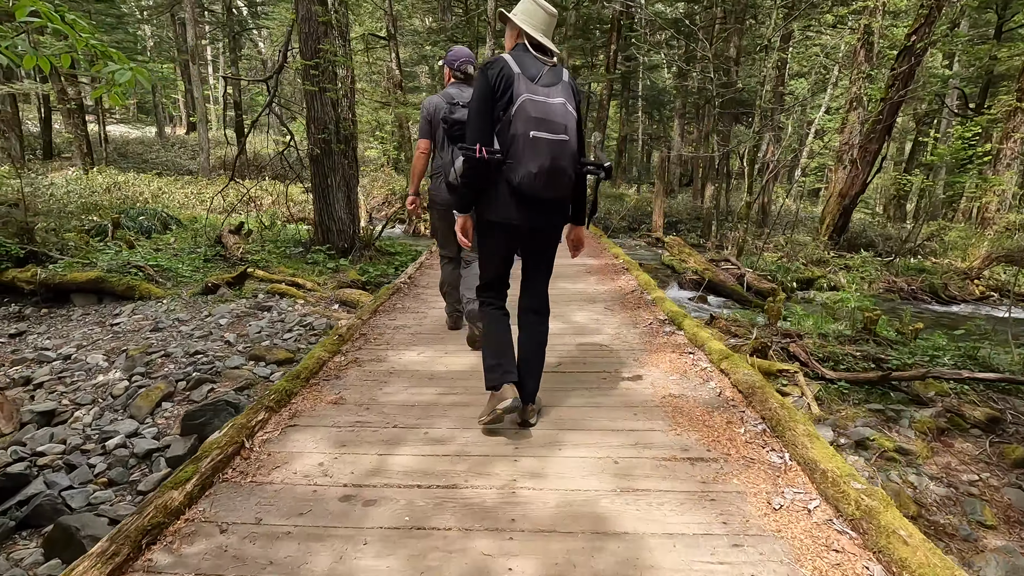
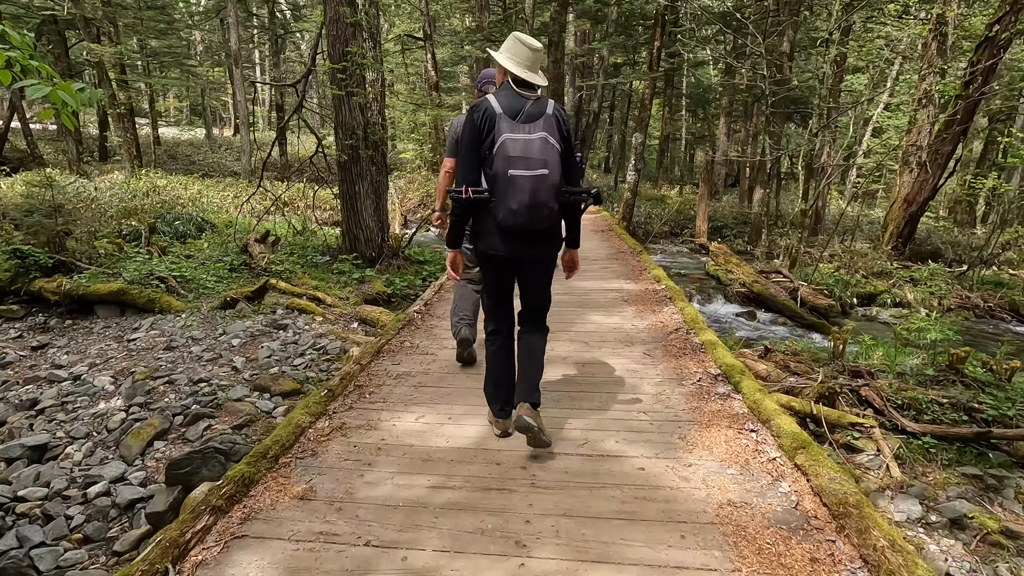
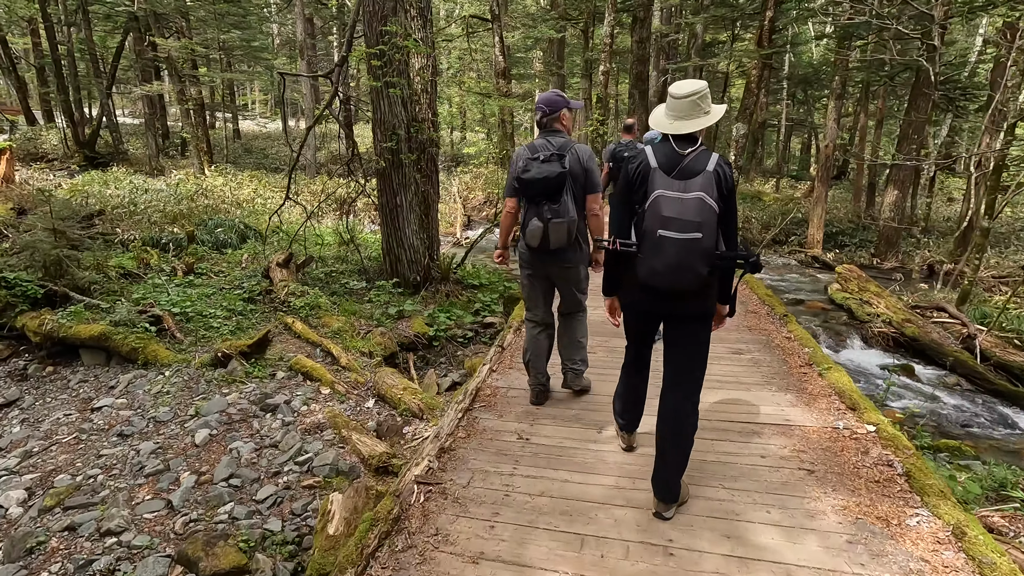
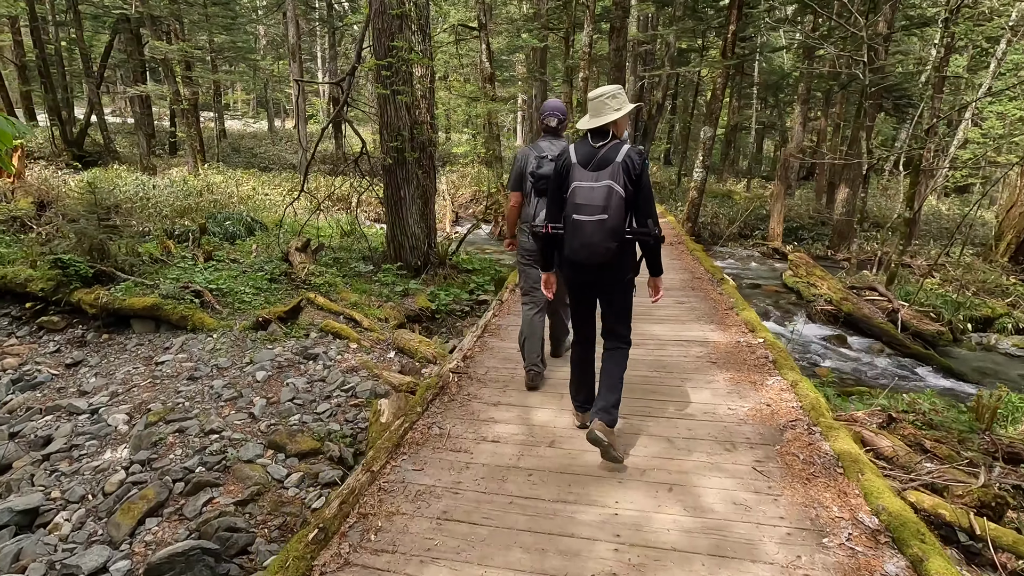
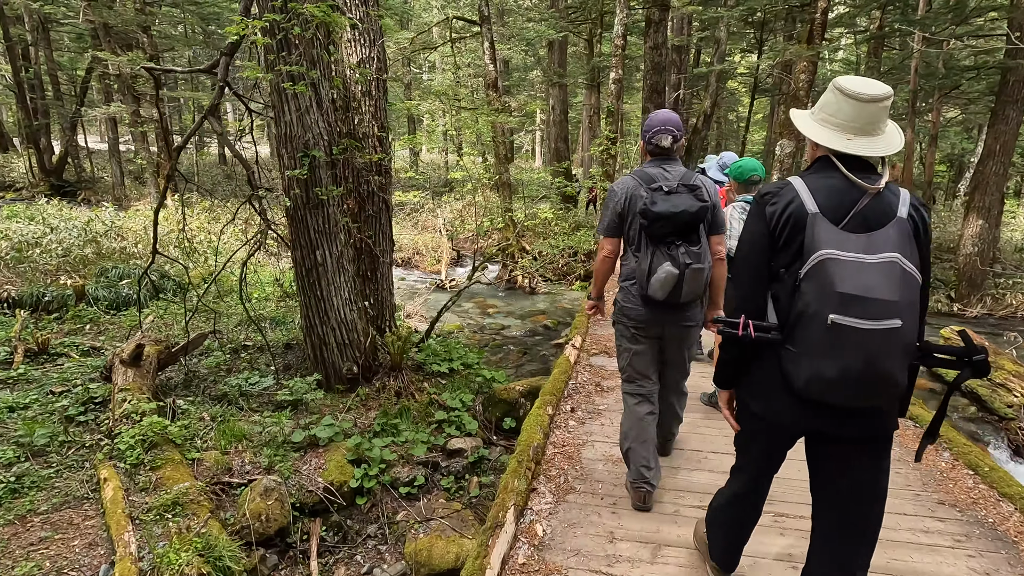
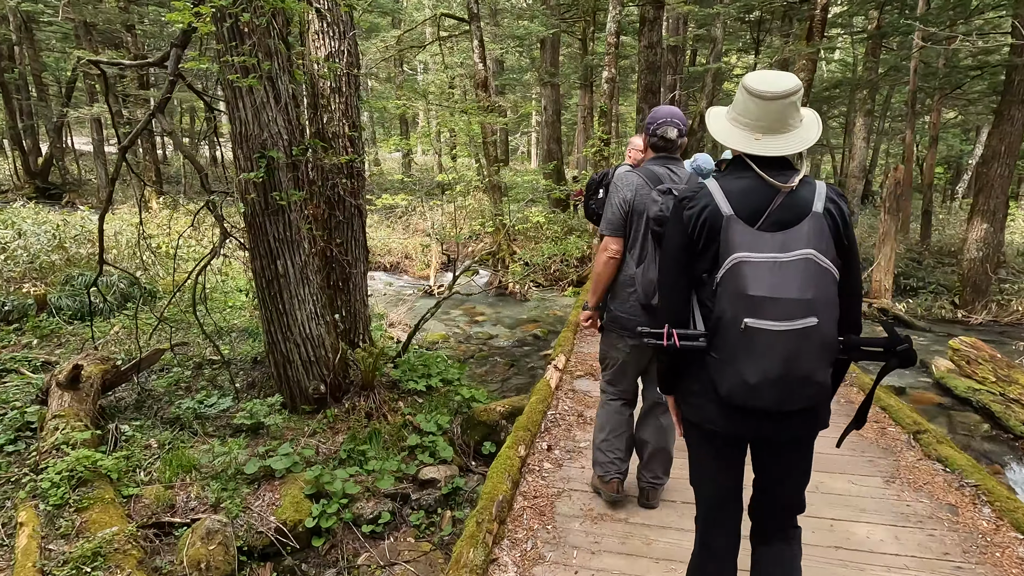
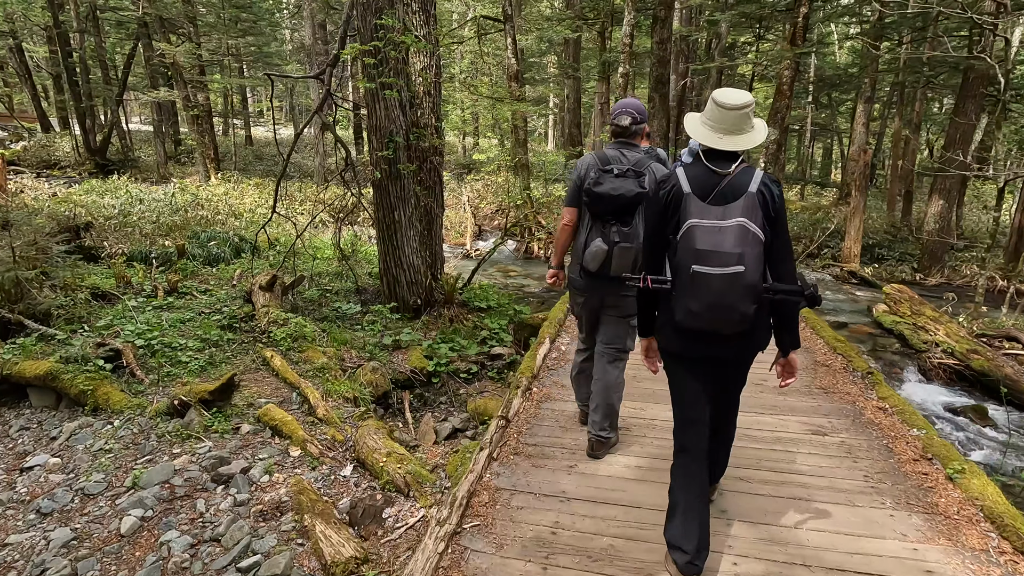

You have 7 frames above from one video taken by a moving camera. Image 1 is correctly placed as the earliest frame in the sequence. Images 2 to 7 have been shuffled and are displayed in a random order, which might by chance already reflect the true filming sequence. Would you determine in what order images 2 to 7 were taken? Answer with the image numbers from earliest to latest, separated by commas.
2, 4, 3, 7, 5, 6
